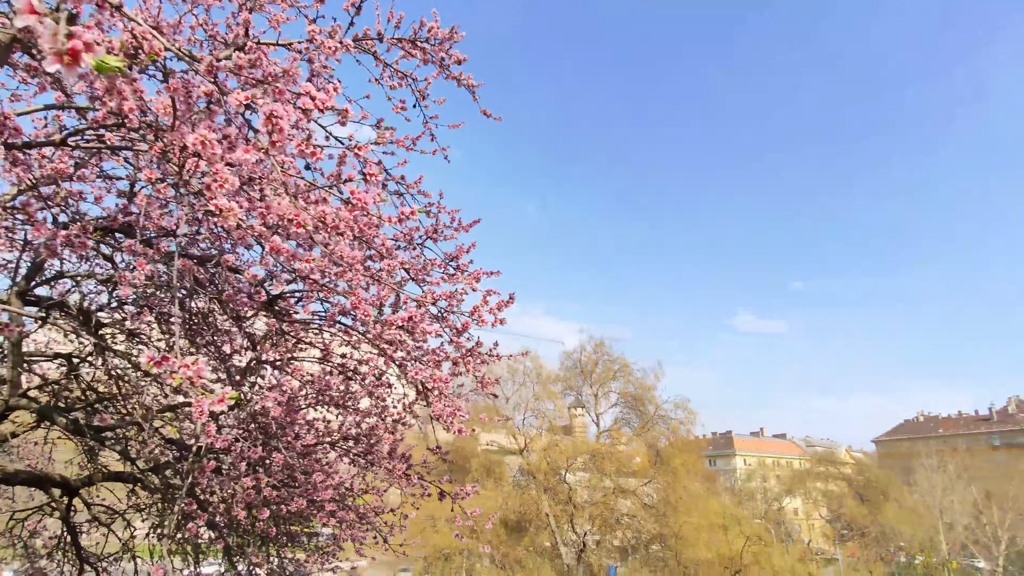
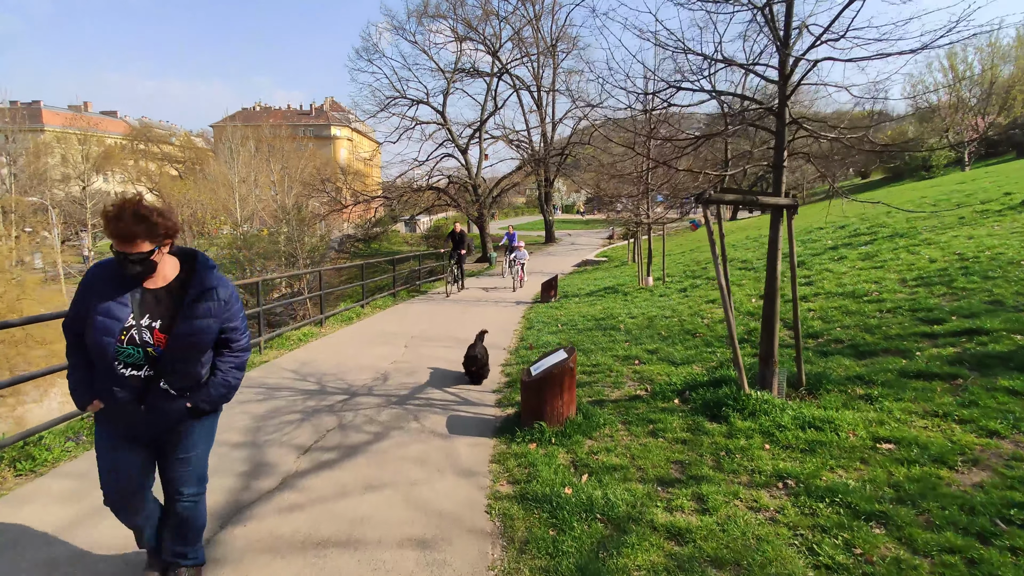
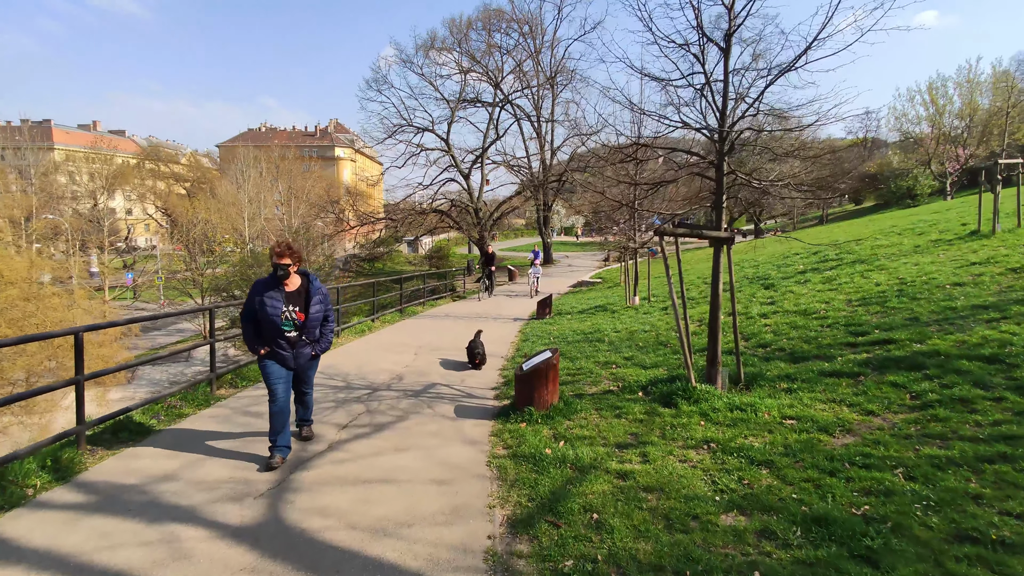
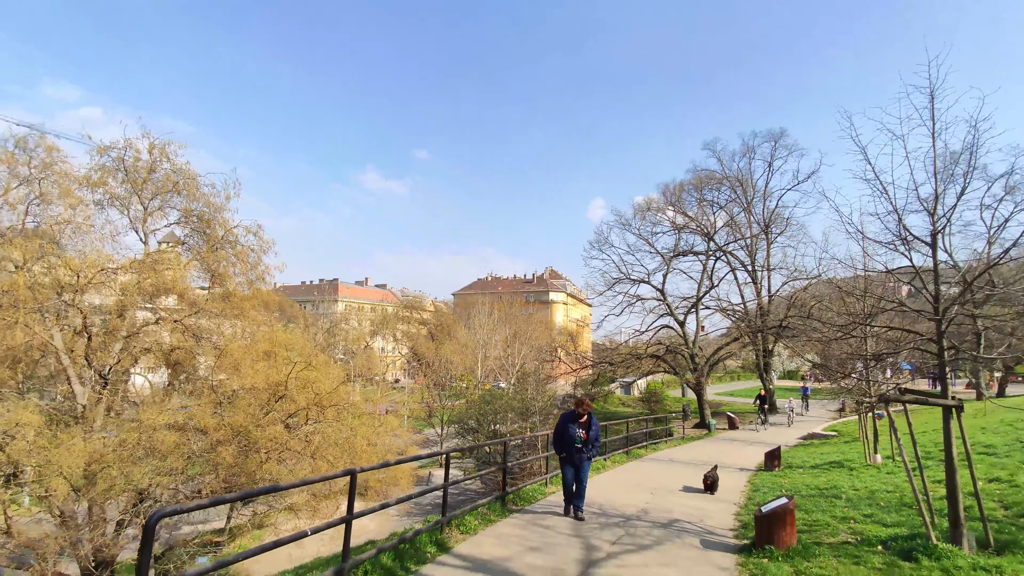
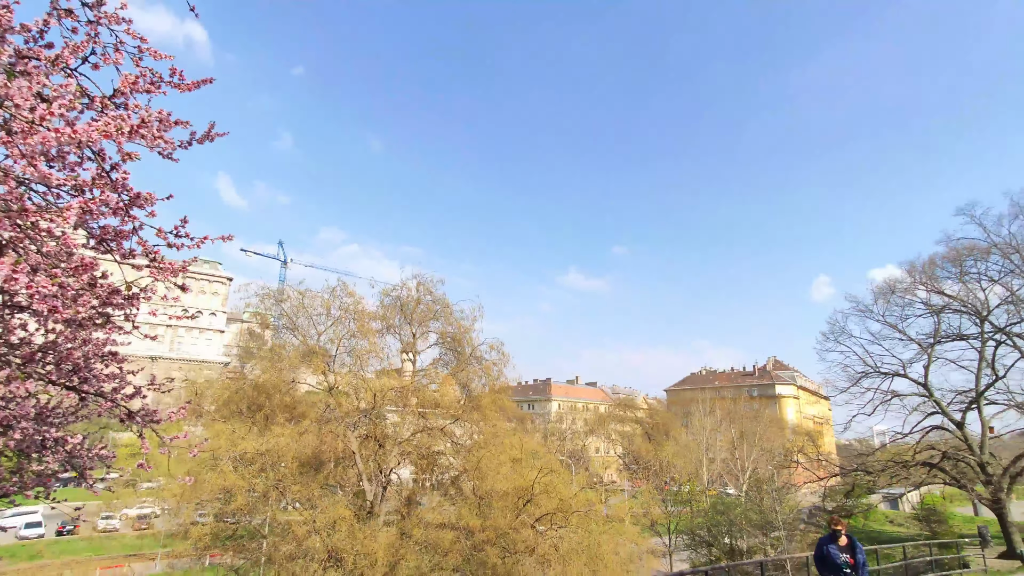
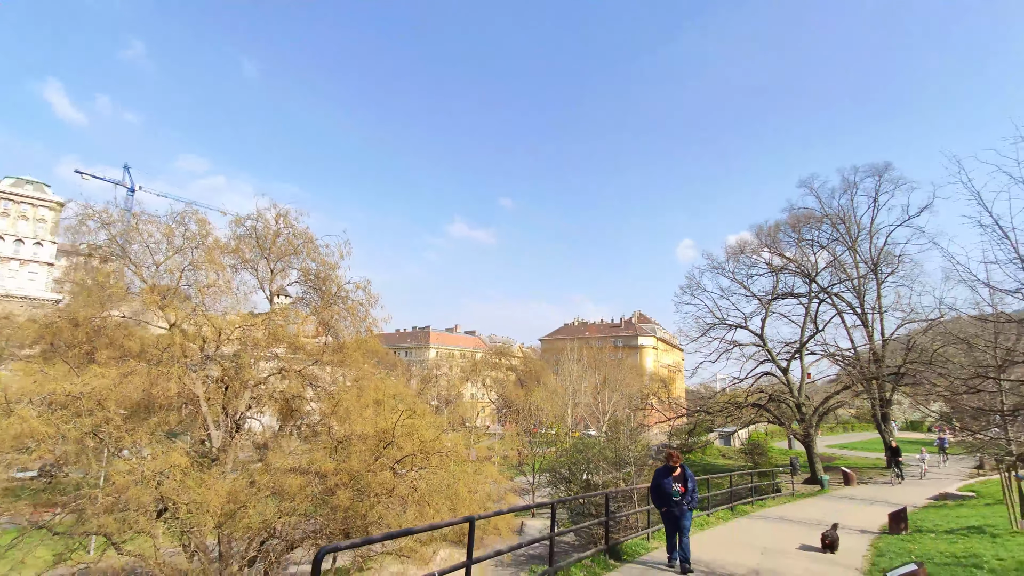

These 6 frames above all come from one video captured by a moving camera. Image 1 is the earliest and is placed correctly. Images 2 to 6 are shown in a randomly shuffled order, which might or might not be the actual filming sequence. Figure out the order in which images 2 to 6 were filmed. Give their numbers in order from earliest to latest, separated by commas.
5, 6, 4, 3, 2
